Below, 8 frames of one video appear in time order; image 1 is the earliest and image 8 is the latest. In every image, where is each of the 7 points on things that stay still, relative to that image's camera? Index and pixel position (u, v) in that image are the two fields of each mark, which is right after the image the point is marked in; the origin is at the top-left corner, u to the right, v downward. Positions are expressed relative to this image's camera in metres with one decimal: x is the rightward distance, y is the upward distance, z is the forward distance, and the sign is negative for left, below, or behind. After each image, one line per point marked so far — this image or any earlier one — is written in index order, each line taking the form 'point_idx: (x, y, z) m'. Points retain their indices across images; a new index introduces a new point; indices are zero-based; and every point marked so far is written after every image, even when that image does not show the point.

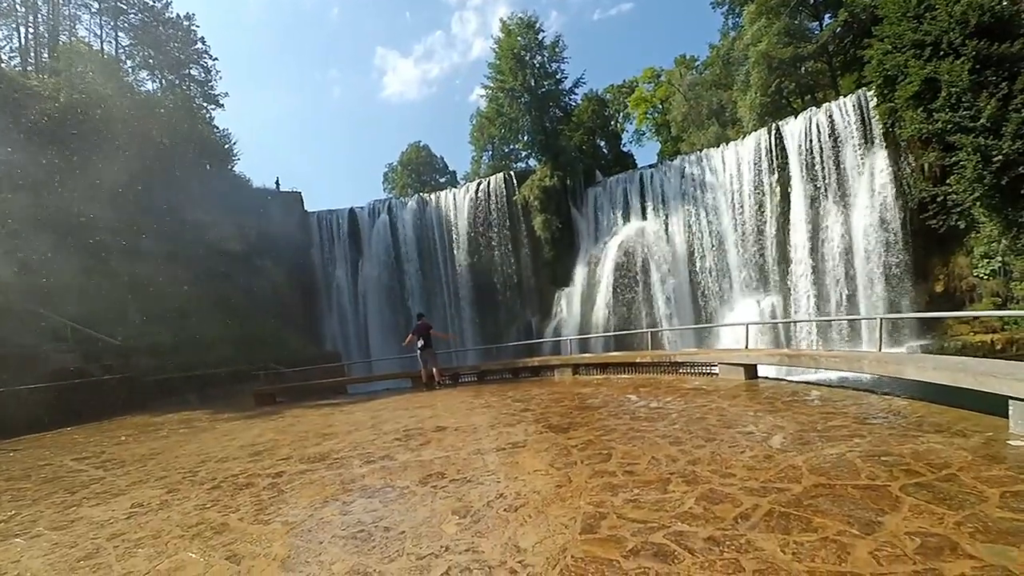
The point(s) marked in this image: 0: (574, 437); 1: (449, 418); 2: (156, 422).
0: (+0.7, -1.7, +6.3) m
1: (-0.9, -2.0, +8.3) m
2: (-8.3, -3.1, +12.5) m
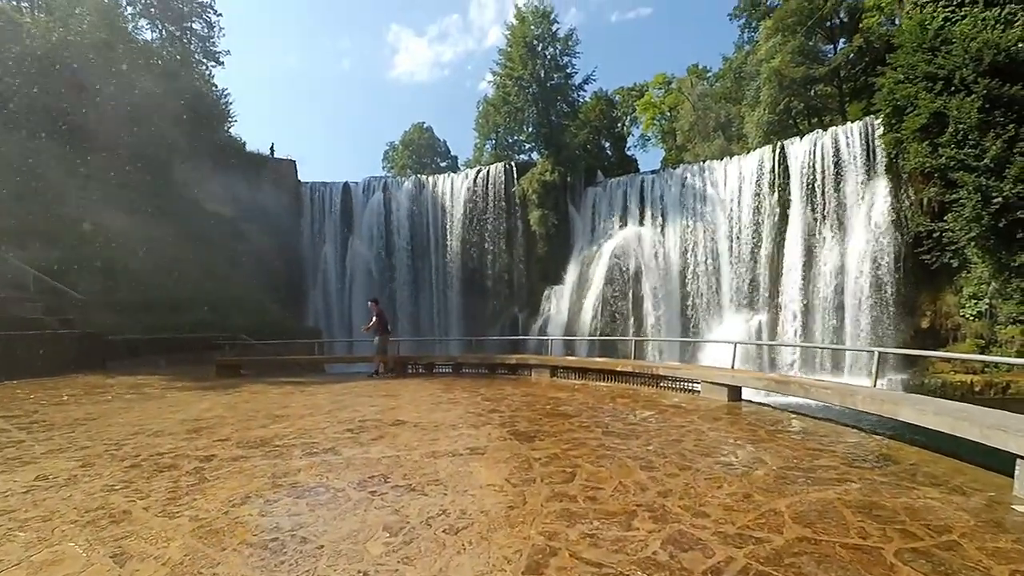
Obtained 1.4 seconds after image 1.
0: (+0.3, -1.7, +5.8) m
1: (-1.4, -1.8, +7.7) m
2: (-9.0, -2.1, +11.9) m
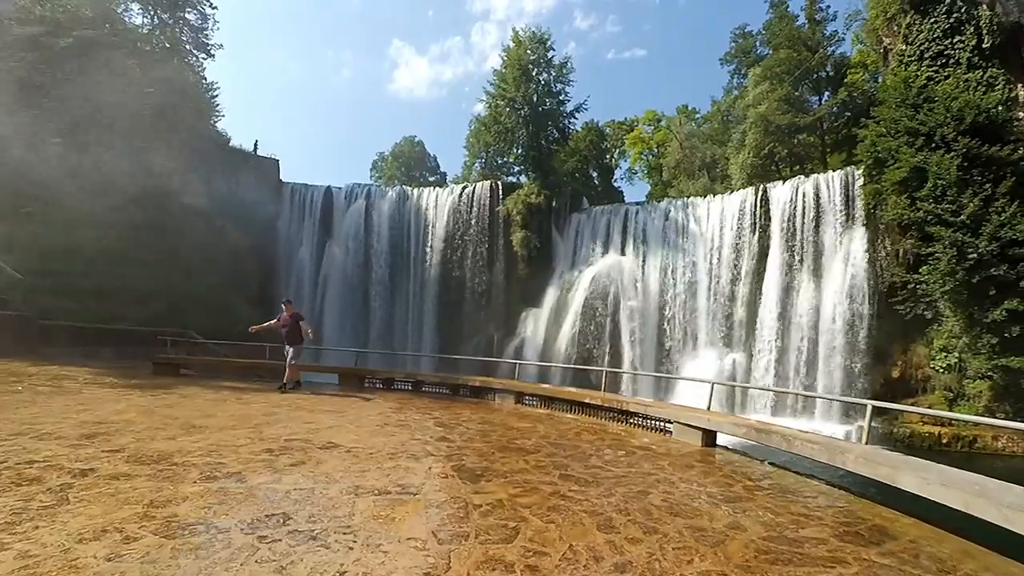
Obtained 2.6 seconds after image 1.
0: (-0.3, -1.8, +4.9) m
1: (-2.0, -1.9, +6.8) m
2: (-9.7, -1.7, +10.7) m
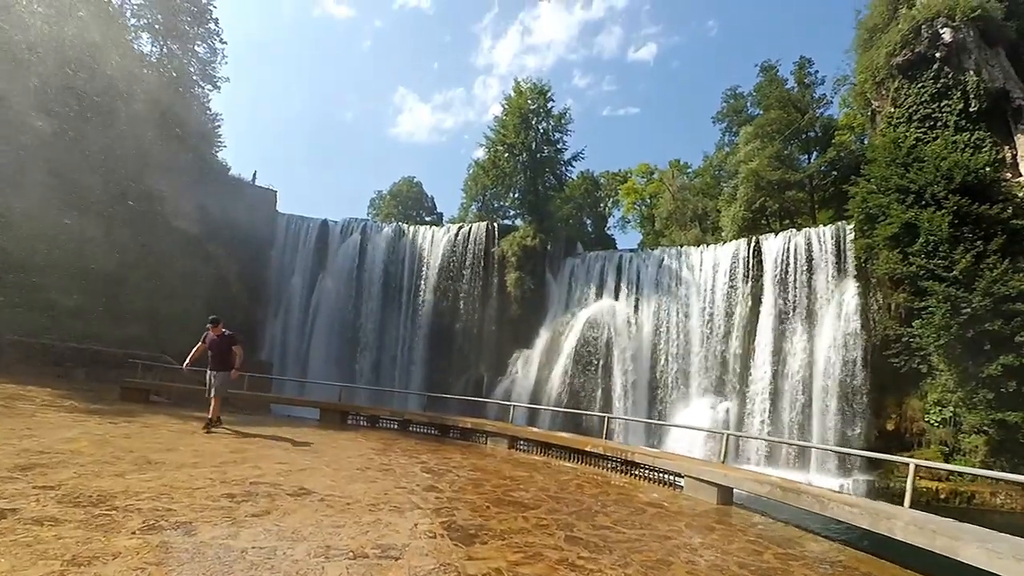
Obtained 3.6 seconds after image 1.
0: (-0.3, -2.1, +4.2) m
1: (-2.1, -2.2, +6.0) m
2: (-9.8, -2.0, +9.8) m
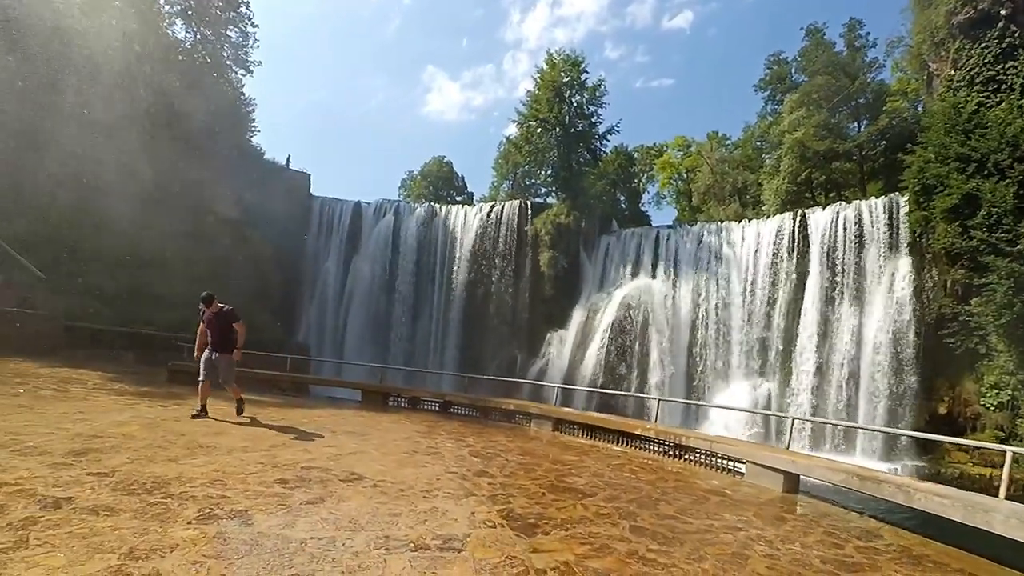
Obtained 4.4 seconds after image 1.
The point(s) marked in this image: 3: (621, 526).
0: (+0.2, -1.9, +3.9) m
1: (-1.5, -1.9, +5.9) m
2: (-9.0, -1.7, +10.1) m
3: (+0.9, -2.0, +4.6) m
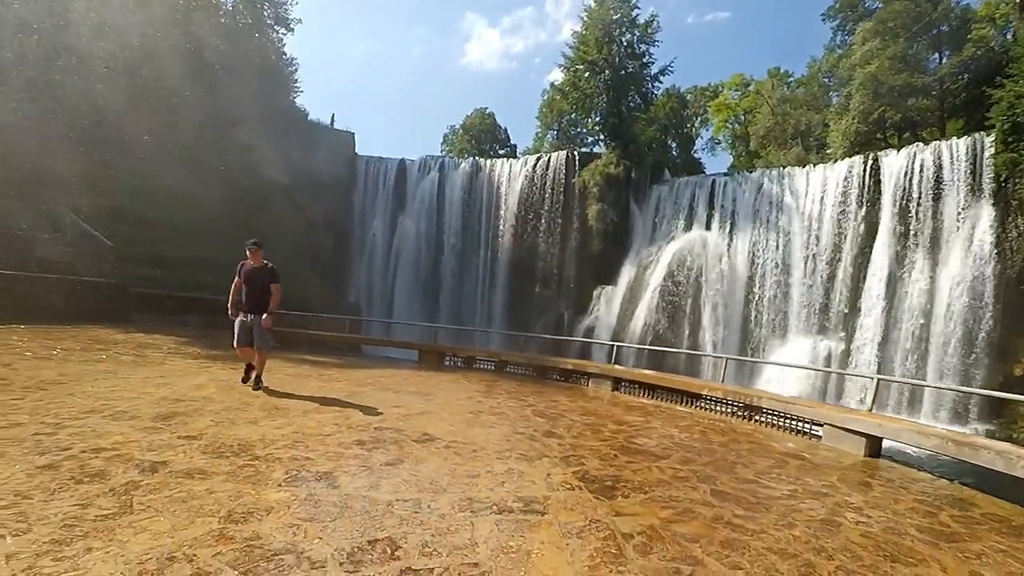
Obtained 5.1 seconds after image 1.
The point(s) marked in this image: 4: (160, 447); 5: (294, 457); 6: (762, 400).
0: (+0.8, -1.6, +3.9) m
1: (-0.7, -1.5, +6.0) m
2: (-7.9, -1.0, +10.7) m
3: (+1.6, -1.7, +4.5) m
4: (-2.8, -1.3, +4.3) m
5: (-1.7, -1.3, +4.3) m
6: (+3.5, -1.6, +7.6) m
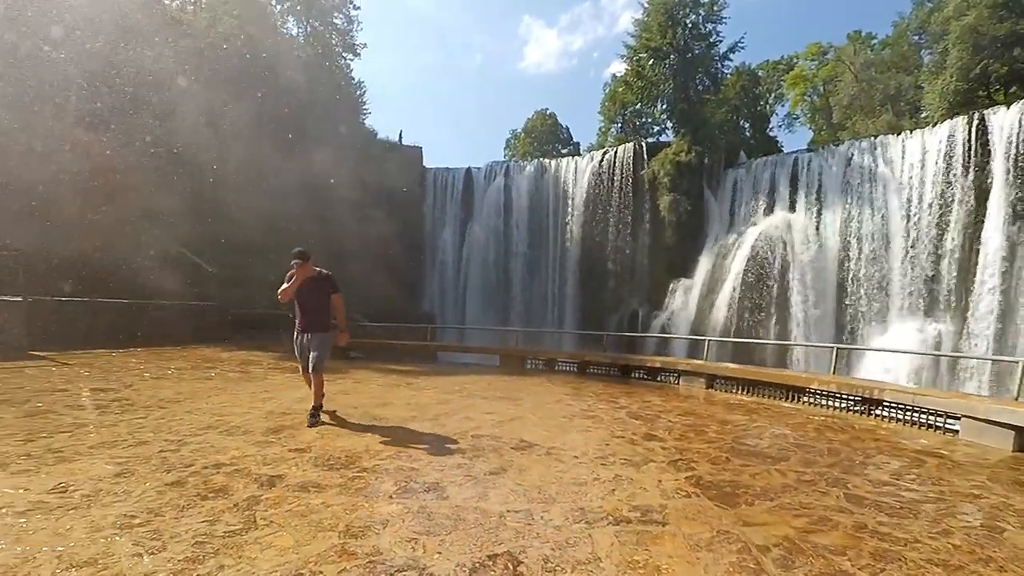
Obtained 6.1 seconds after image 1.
0: (+1.6, -1.5, +3.5) m
1: (+0.3, -1.5, +5.8) m
2: (-6.2, -1.5, +11.4) m
3: (+2.4, -1.6, +4.1) m
4: (-2.0, -1.4, +4.4) m
5: (-0.9, -1.4, +4.3) m
6: (+4.7, -1.3, +6.9) m
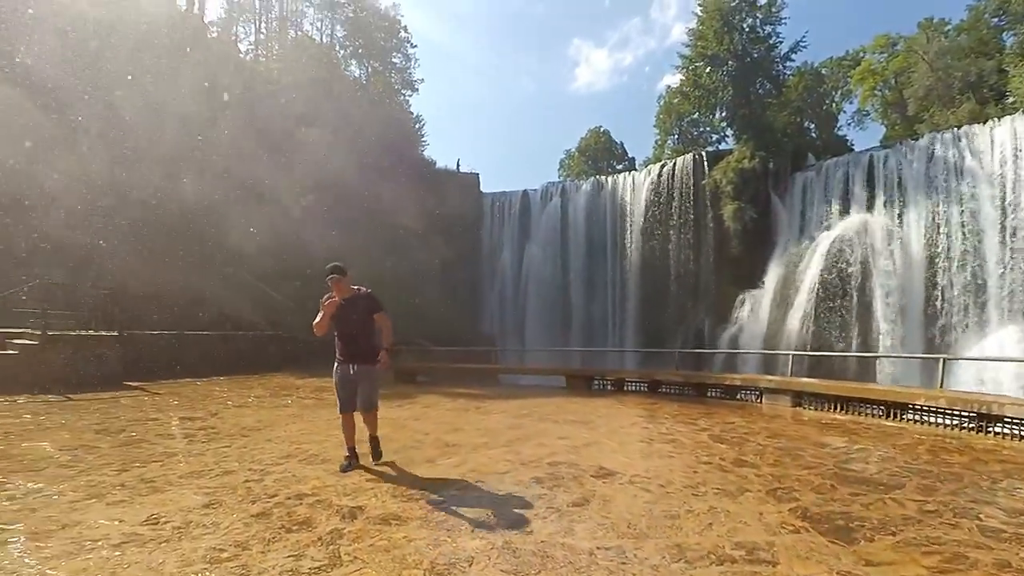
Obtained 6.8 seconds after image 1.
0: (+2.1, -1.6, +3.1) m
1: (+1.1, -1.7, +5.5) m
2: (-4.8, -2.1, +11.8) m
3: (+3.0, -1.6, +3.6) m
4: (-1.3, -1.6, +4.4) m
5: (-0.3, -1.6, +4.1) m
6: (+5.6, -1.4, +6.1) m
